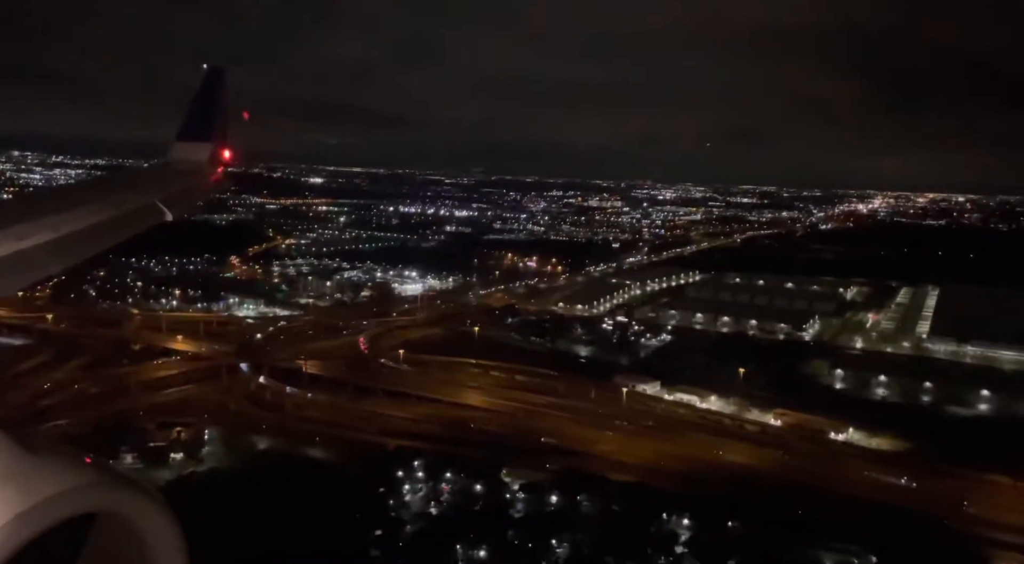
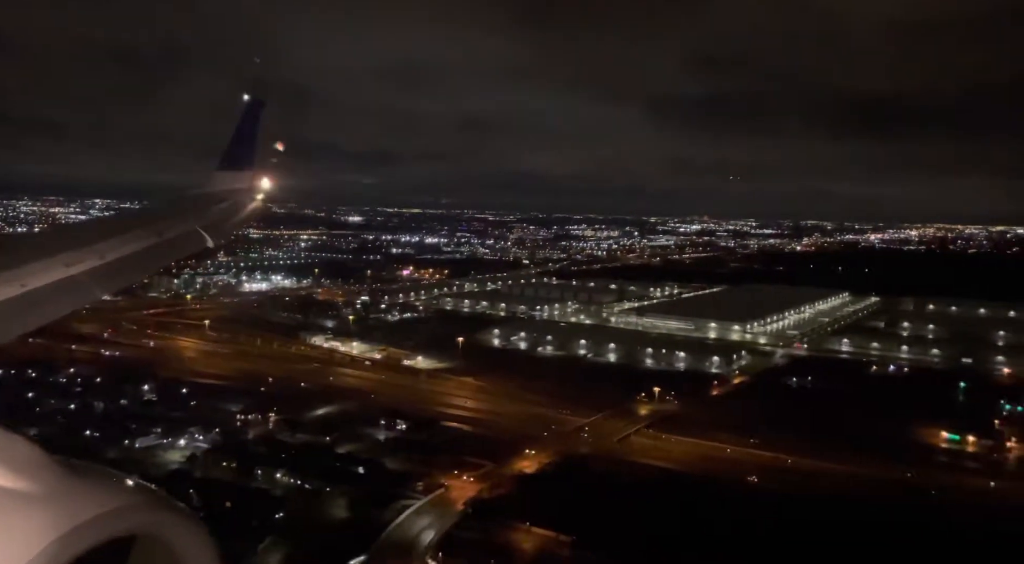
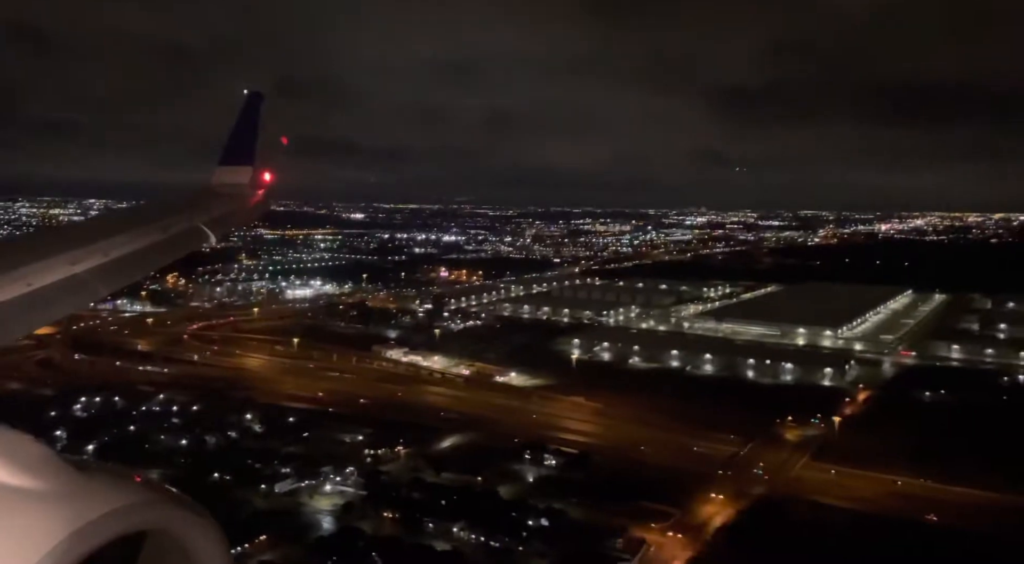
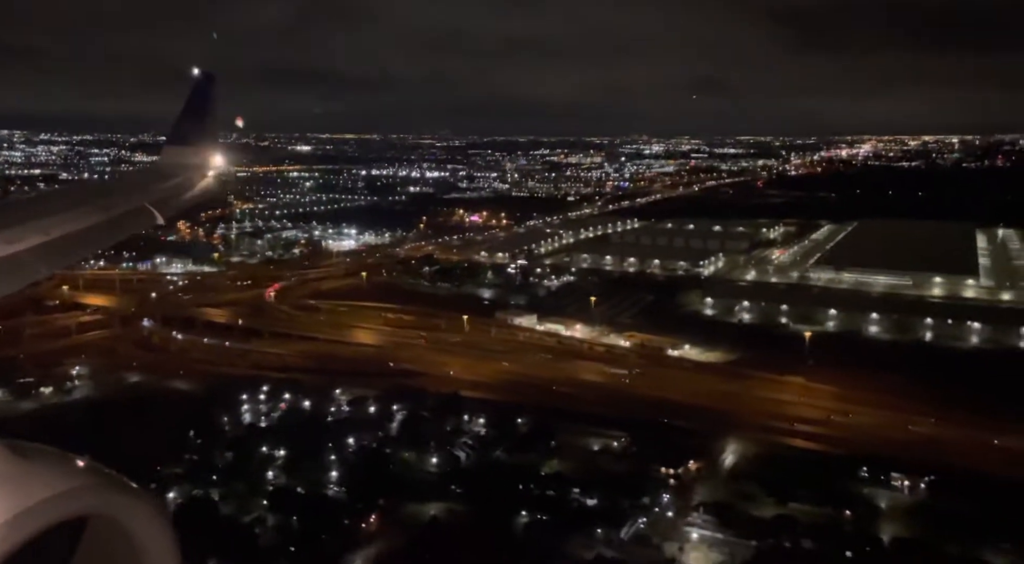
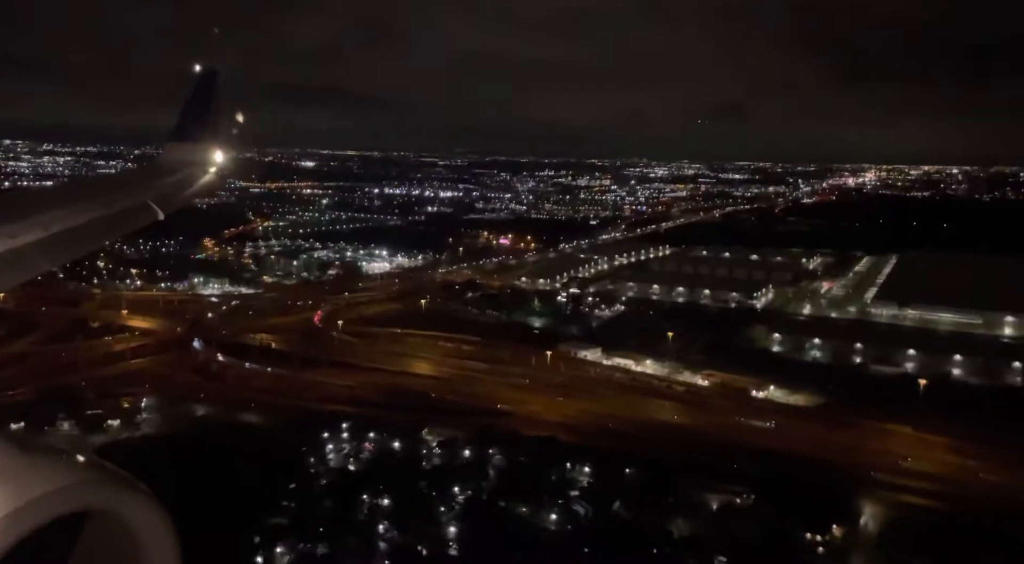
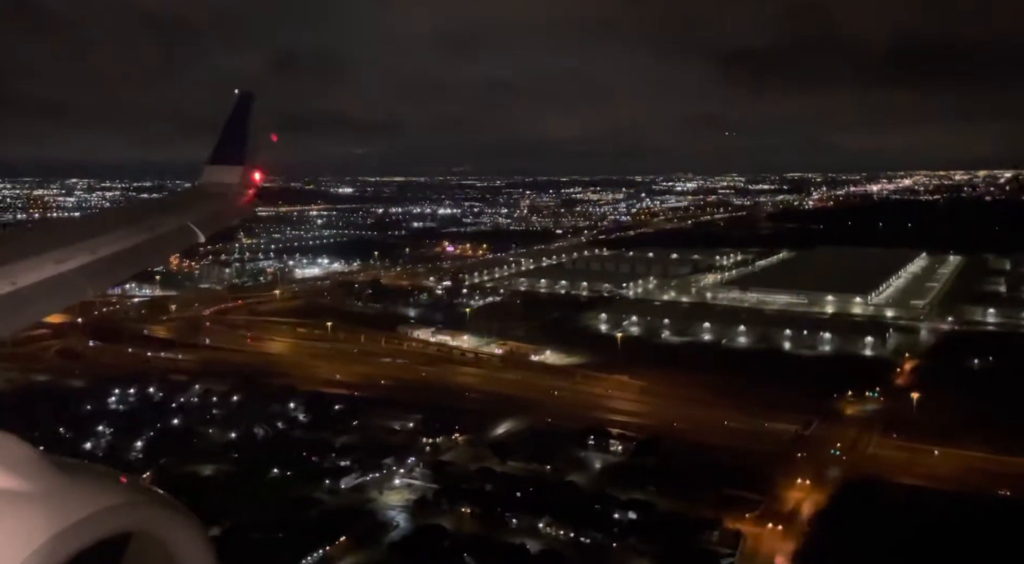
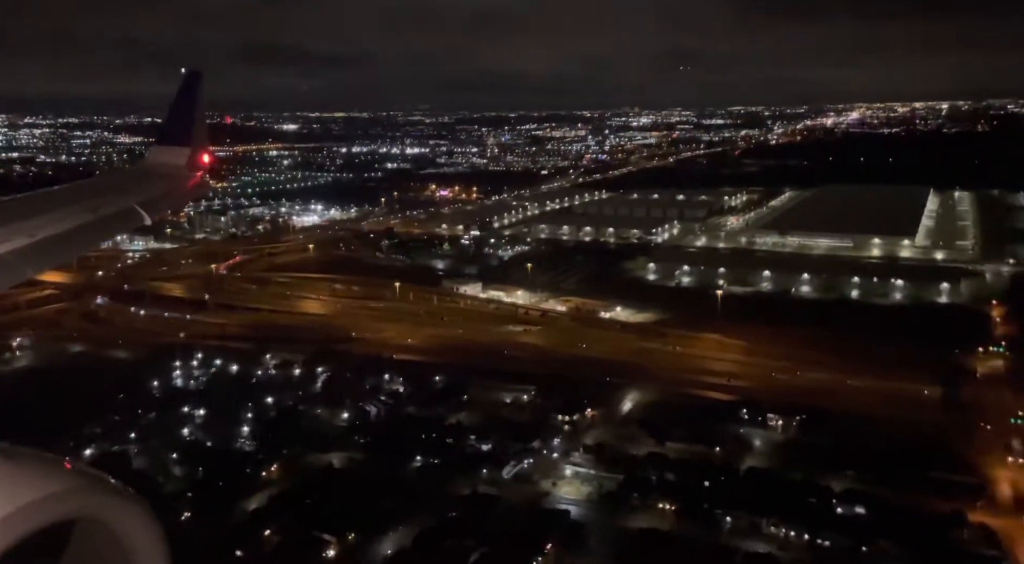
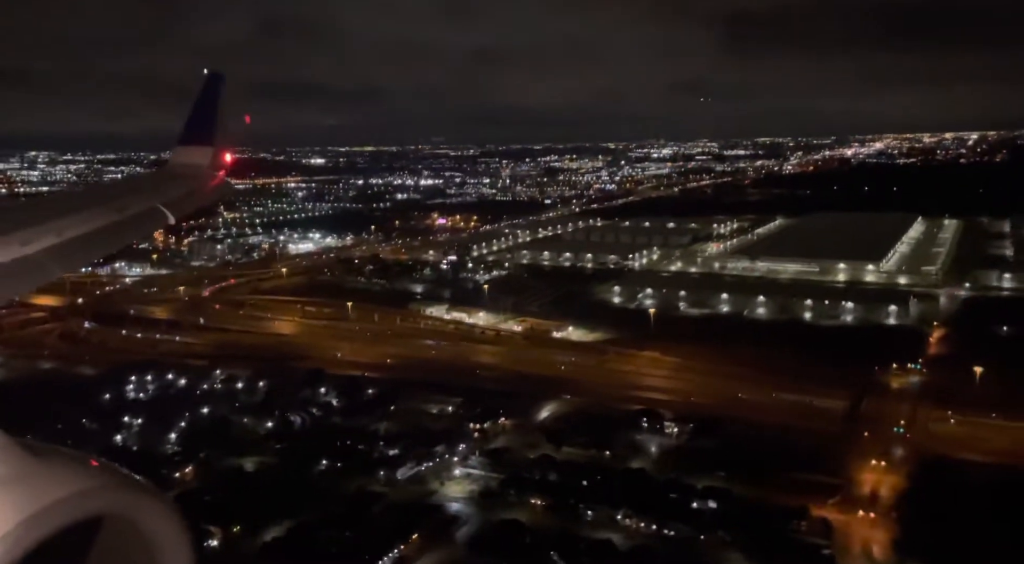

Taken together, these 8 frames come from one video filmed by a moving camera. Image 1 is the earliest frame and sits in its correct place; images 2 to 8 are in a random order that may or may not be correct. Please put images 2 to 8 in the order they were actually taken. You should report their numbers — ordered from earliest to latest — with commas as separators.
5, 4, 7, 8, 6, 3, 2
